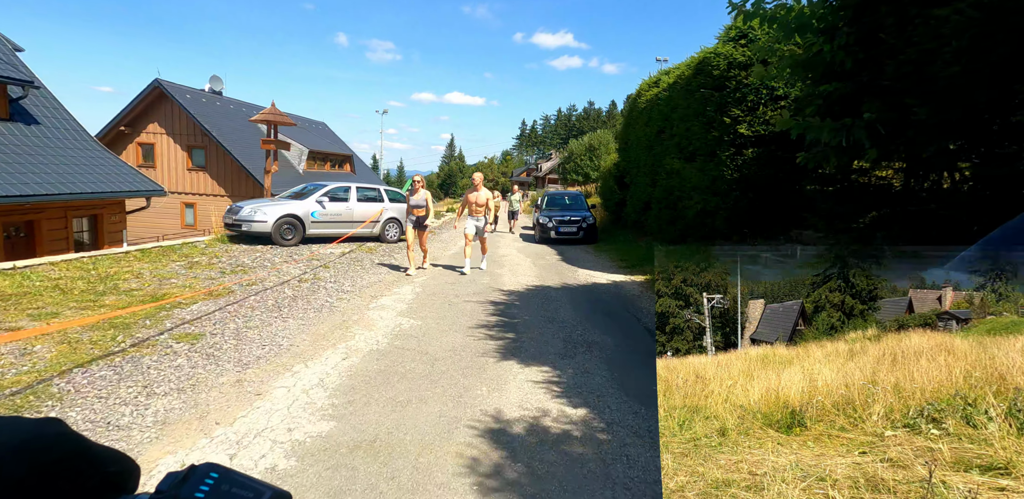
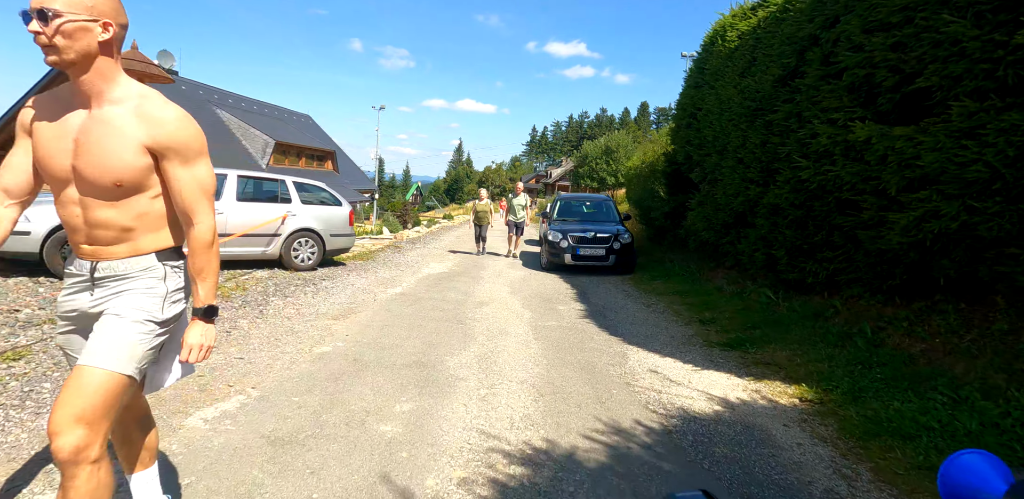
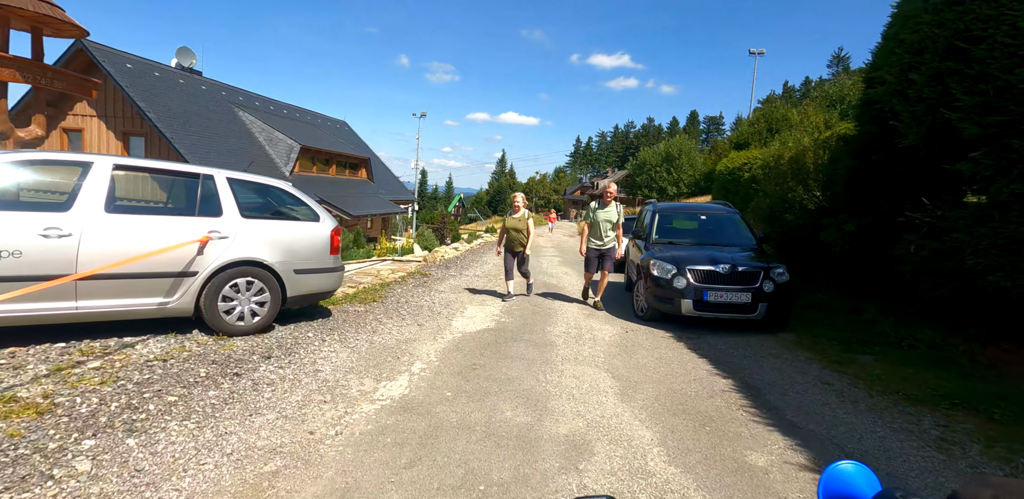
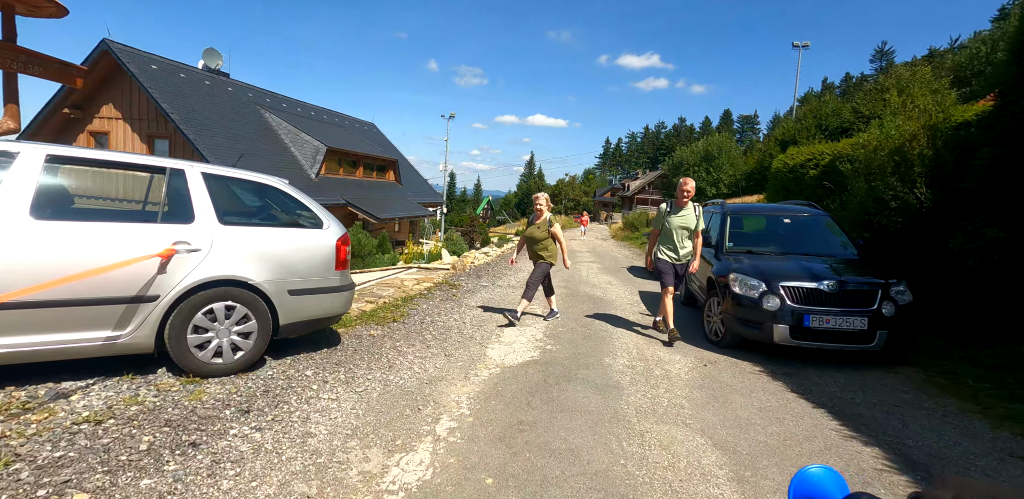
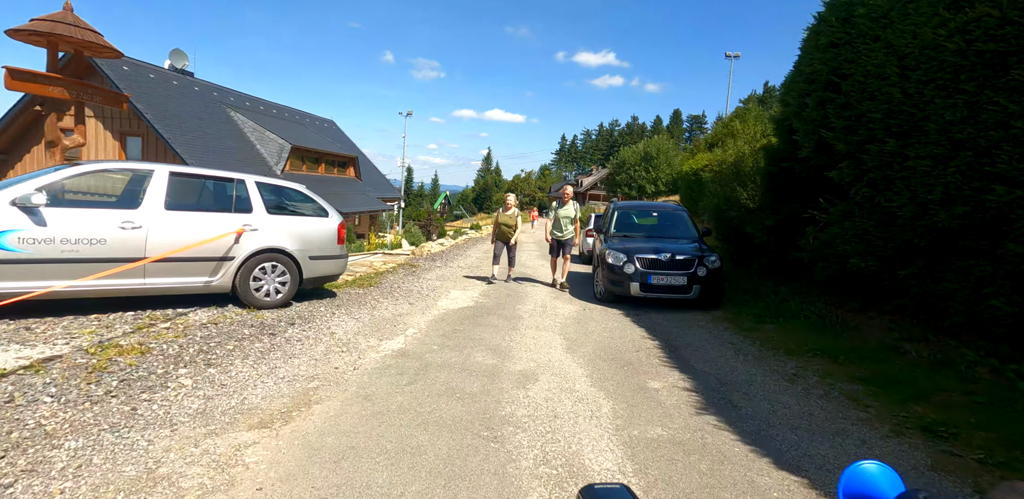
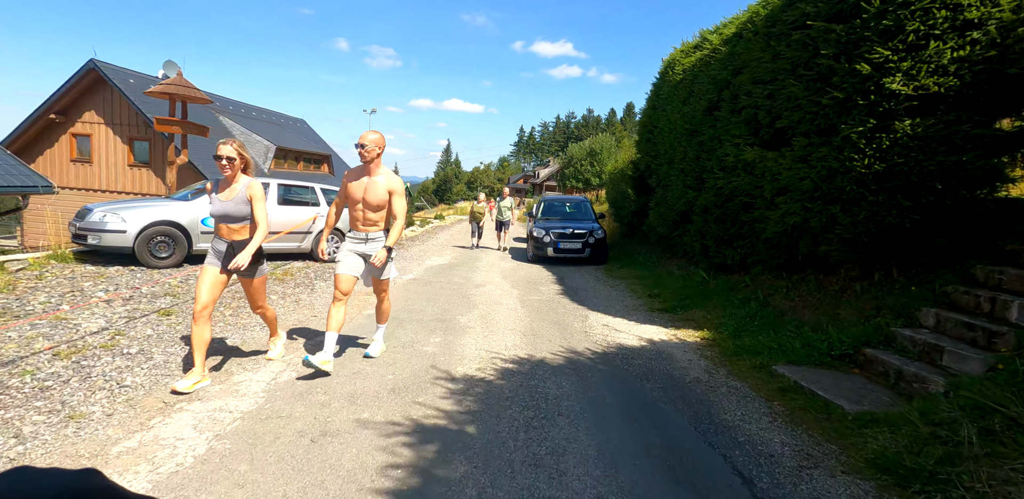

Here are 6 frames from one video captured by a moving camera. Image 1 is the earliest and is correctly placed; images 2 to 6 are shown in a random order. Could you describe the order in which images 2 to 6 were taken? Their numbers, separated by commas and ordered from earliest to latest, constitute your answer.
6, 2, 5, 3, 4
